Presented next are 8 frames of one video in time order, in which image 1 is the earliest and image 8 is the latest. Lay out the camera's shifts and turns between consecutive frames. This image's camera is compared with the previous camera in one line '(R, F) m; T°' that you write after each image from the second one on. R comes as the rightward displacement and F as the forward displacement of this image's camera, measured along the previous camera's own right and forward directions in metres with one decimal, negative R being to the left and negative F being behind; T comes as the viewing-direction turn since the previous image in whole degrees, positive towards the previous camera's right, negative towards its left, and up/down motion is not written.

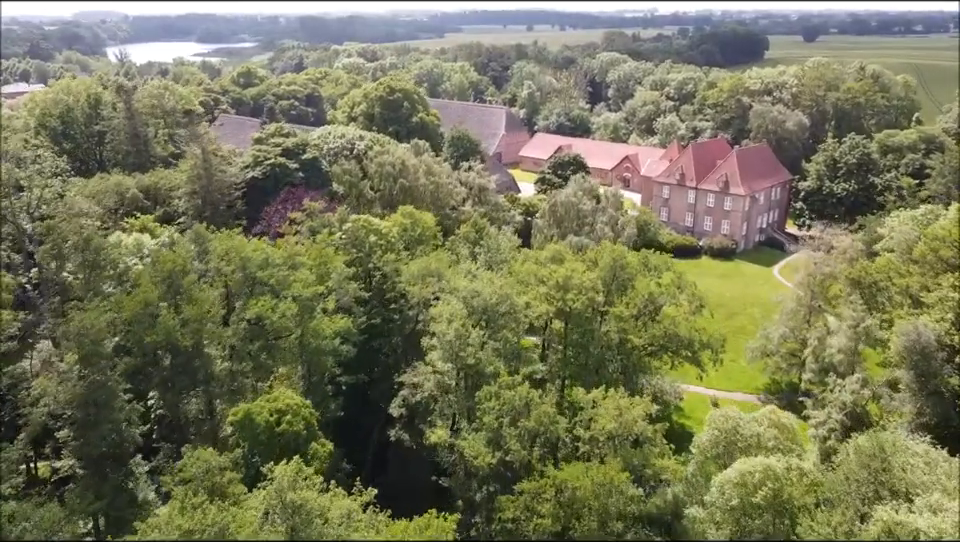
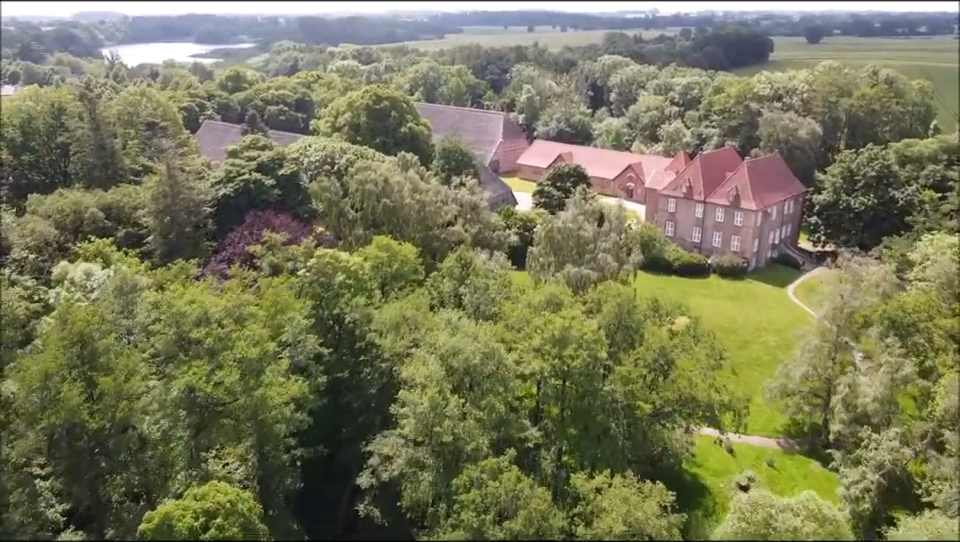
(+0.4, +3.3) m; 0°
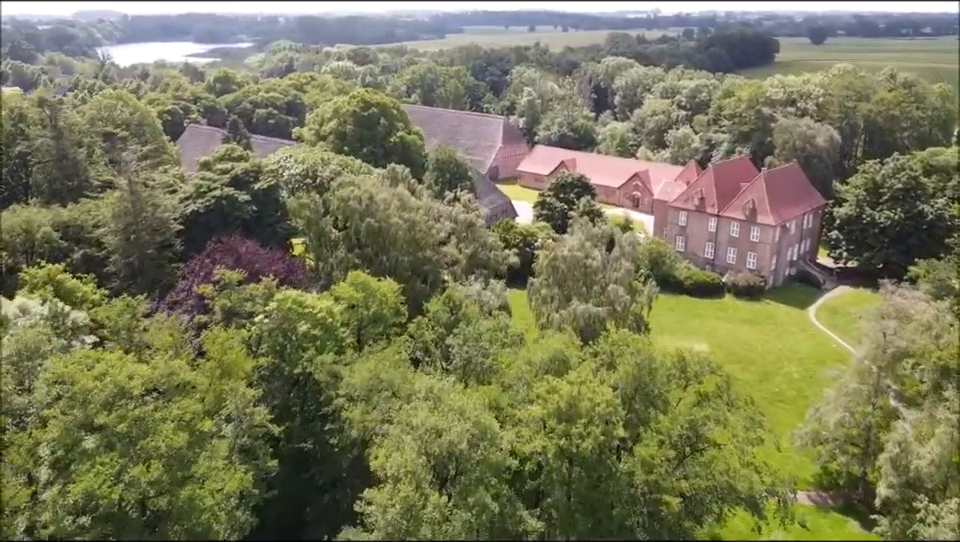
(+0.2, +3.5) m; 0°
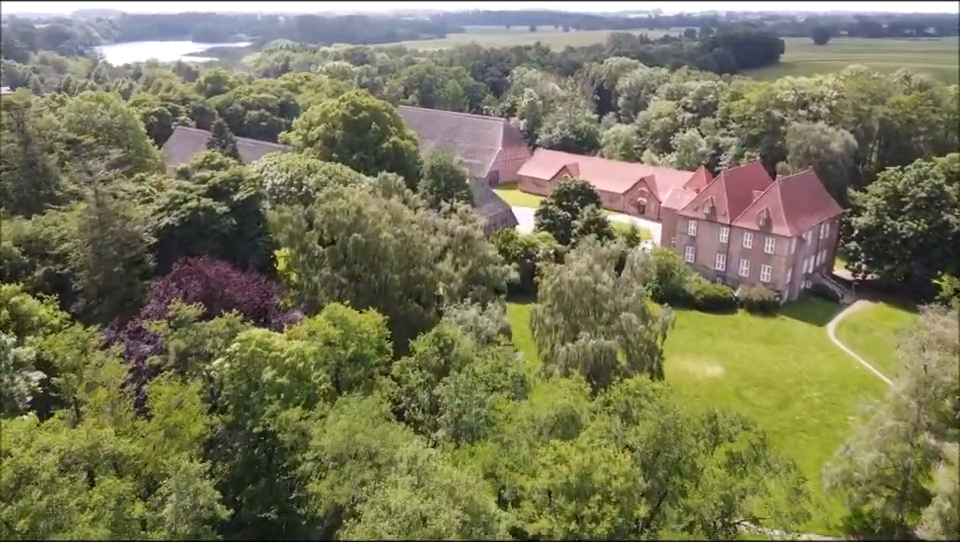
(+0.1, +2.6) m; 0°
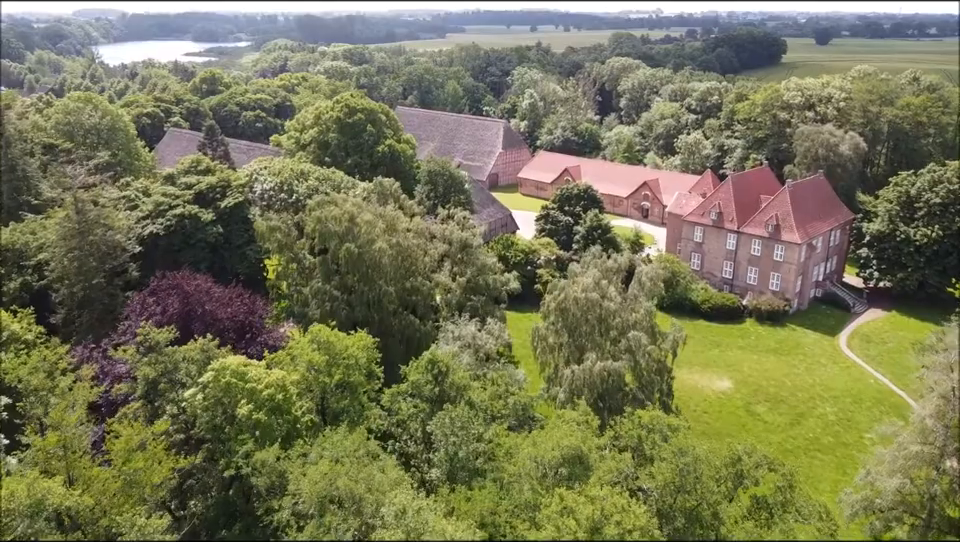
(0.0, +1.5) m; 0°
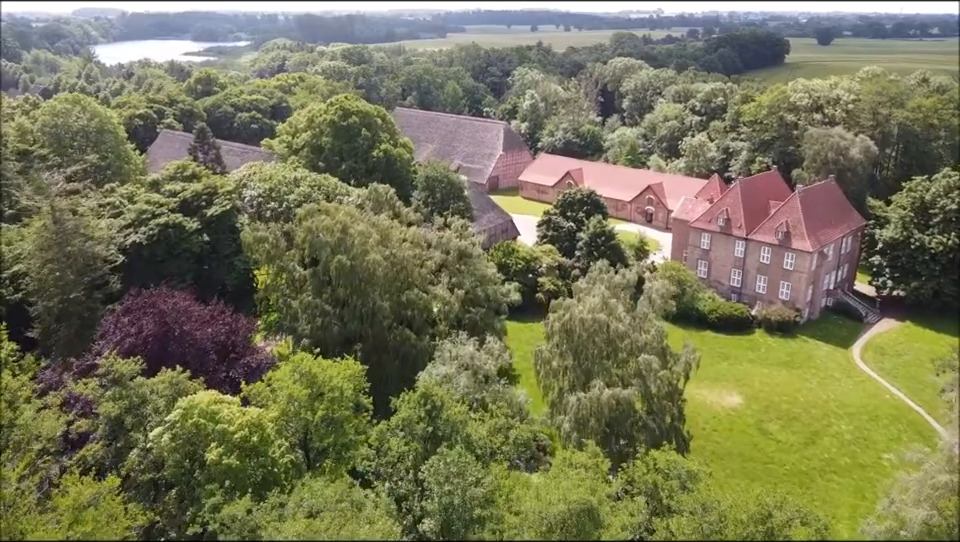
(0.0, +1.5) m; 0°
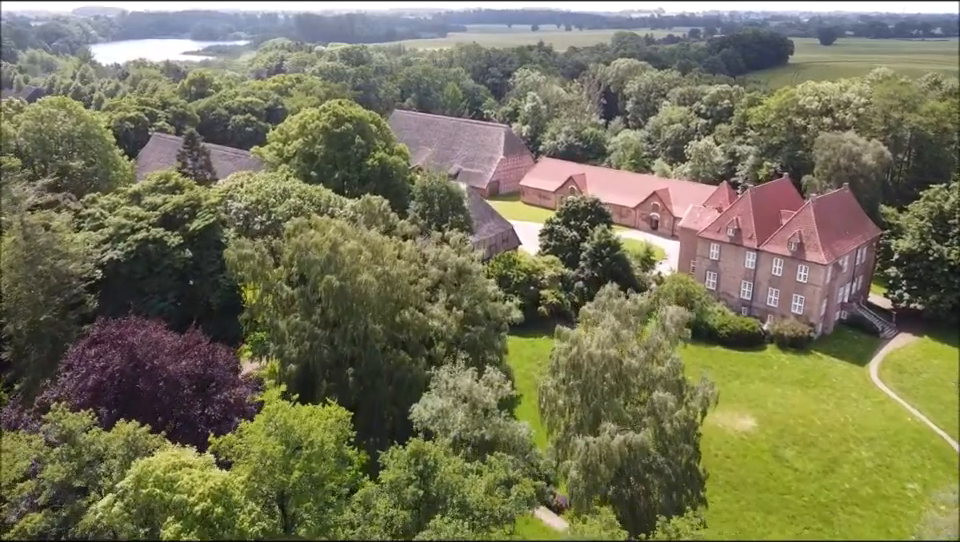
(0.0, +1.7) m; 0°
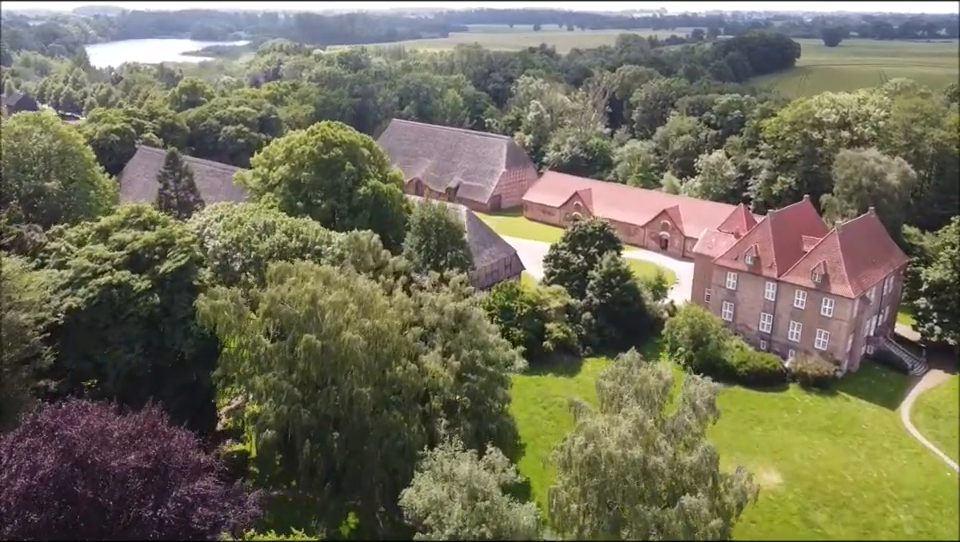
(0.0, +2.7) m; 0°
